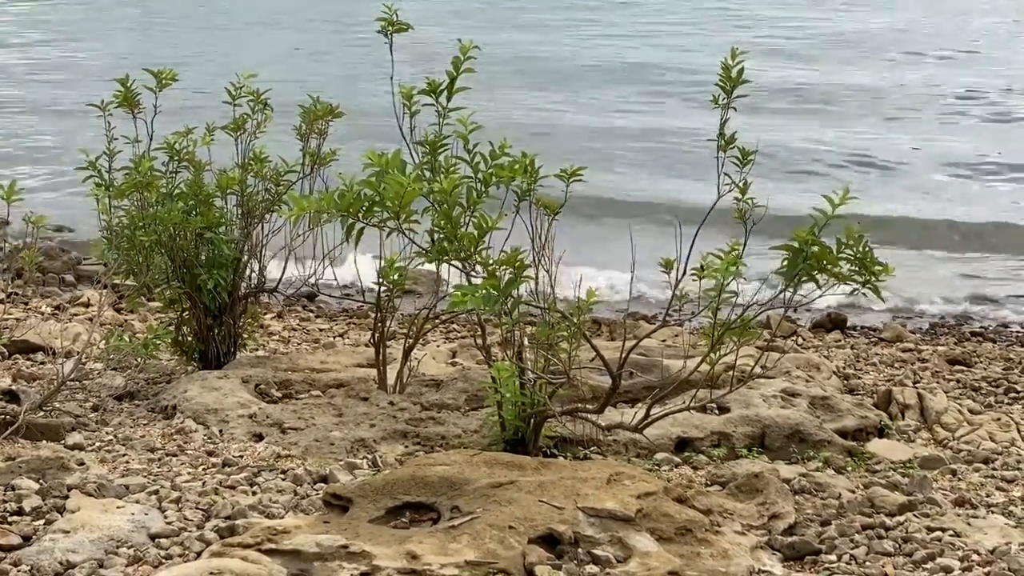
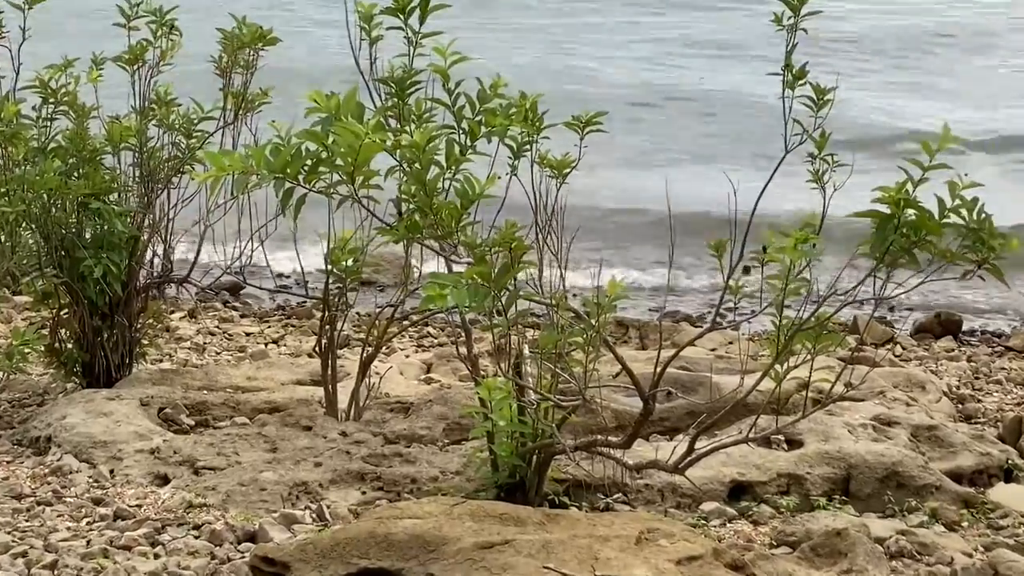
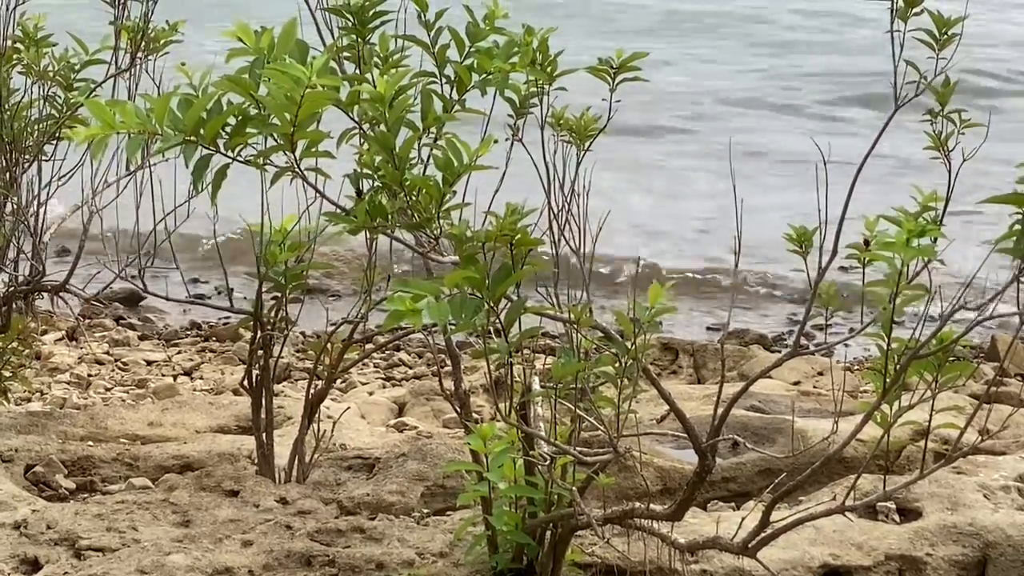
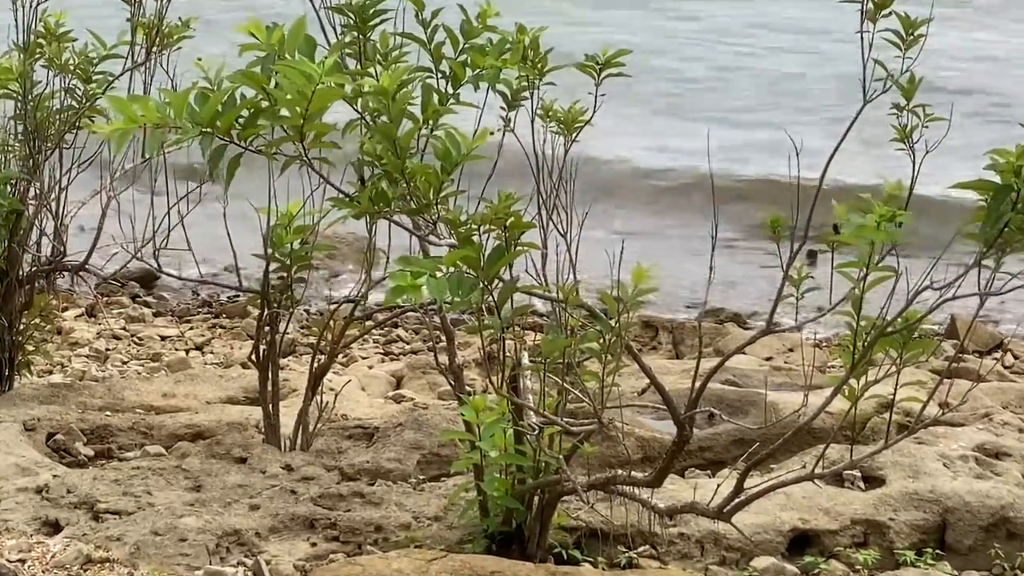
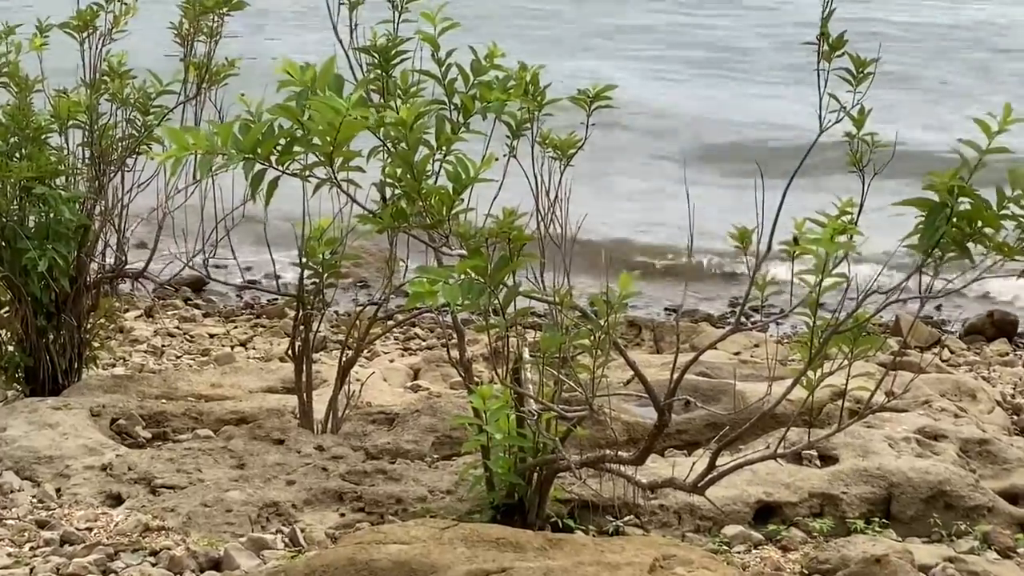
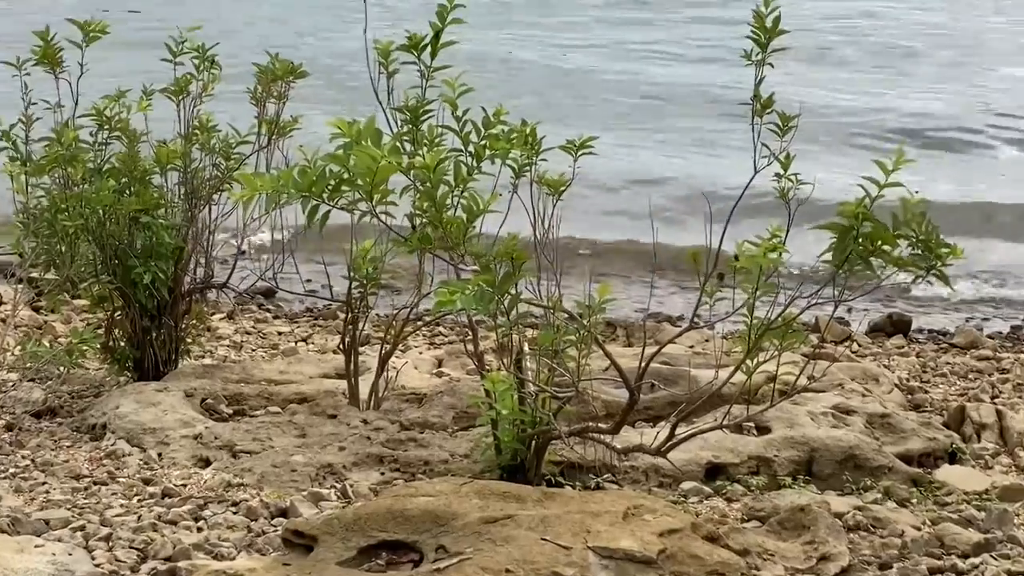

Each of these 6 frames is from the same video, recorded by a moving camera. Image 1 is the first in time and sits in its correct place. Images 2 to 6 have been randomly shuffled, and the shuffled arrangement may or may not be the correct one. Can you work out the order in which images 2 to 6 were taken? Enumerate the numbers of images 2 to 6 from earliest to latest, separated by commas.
6, 2, 5, 4, 3
